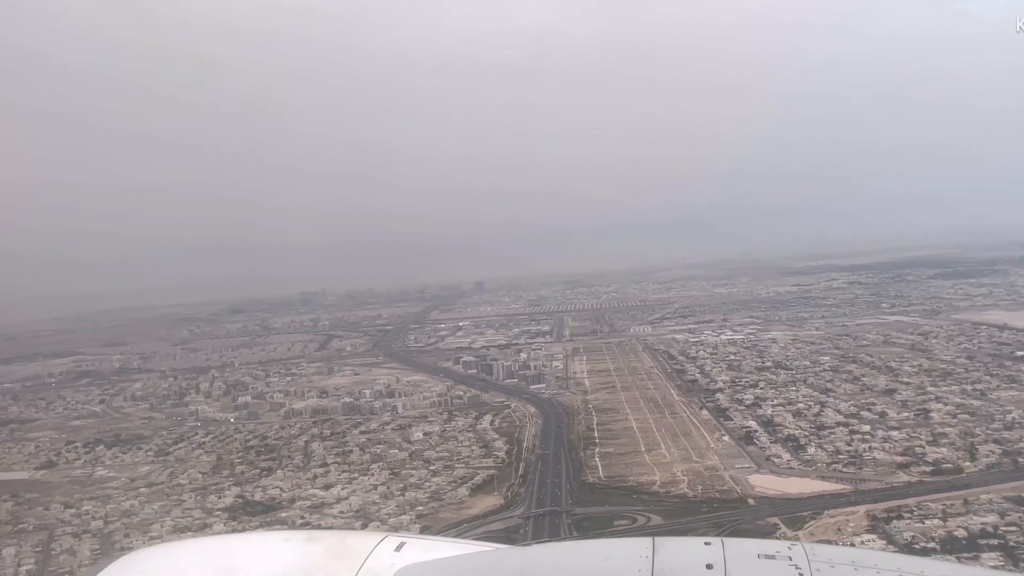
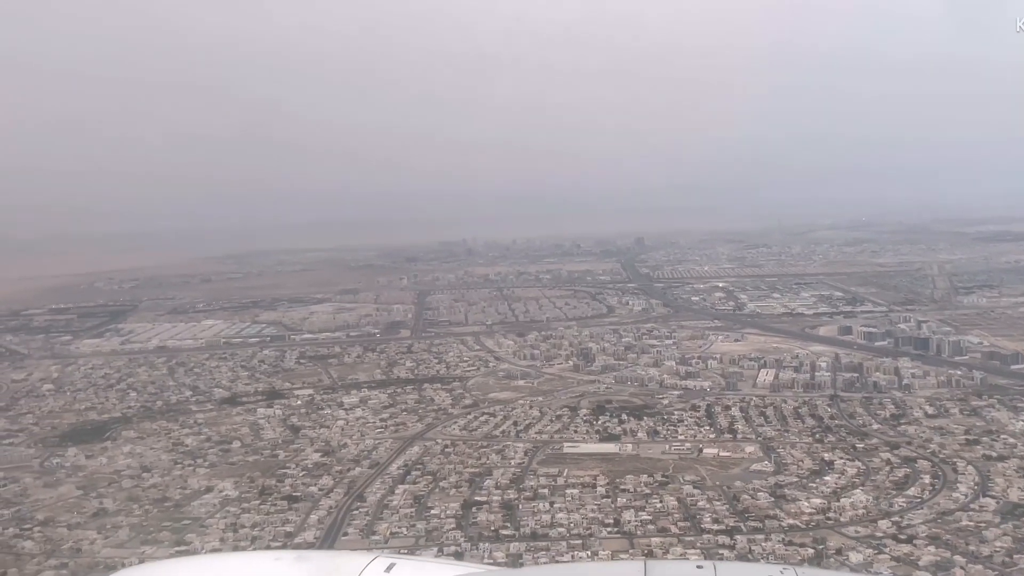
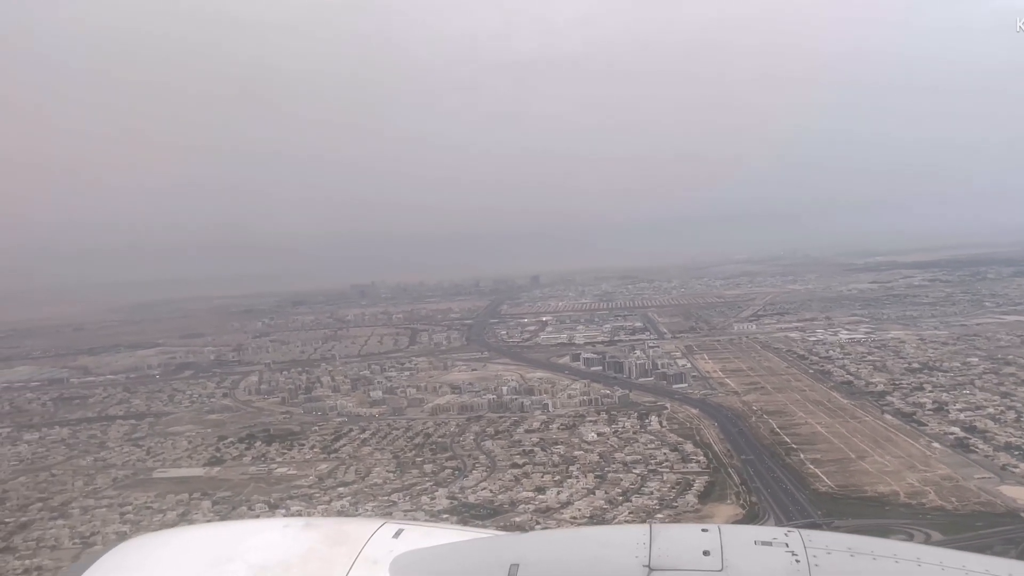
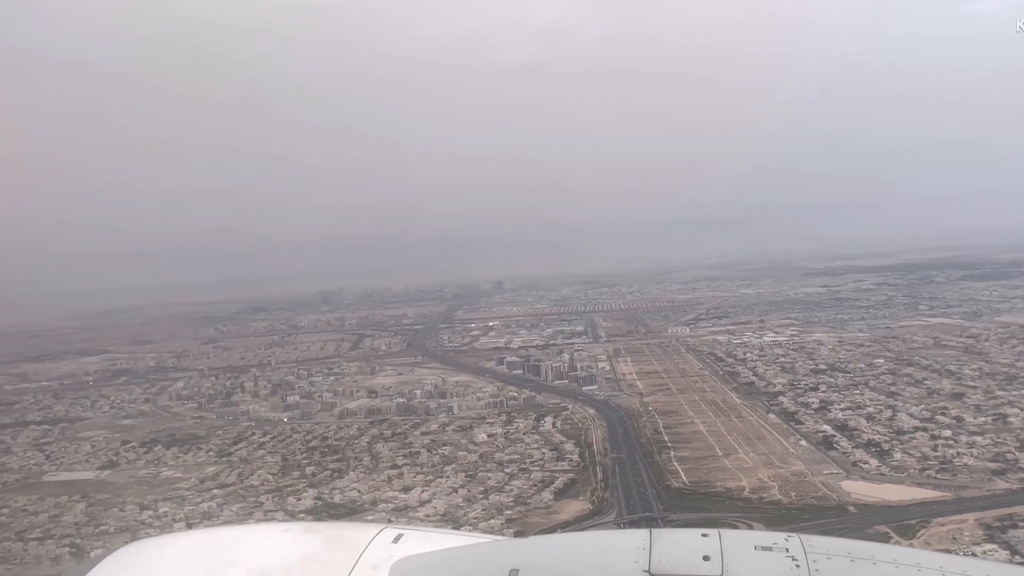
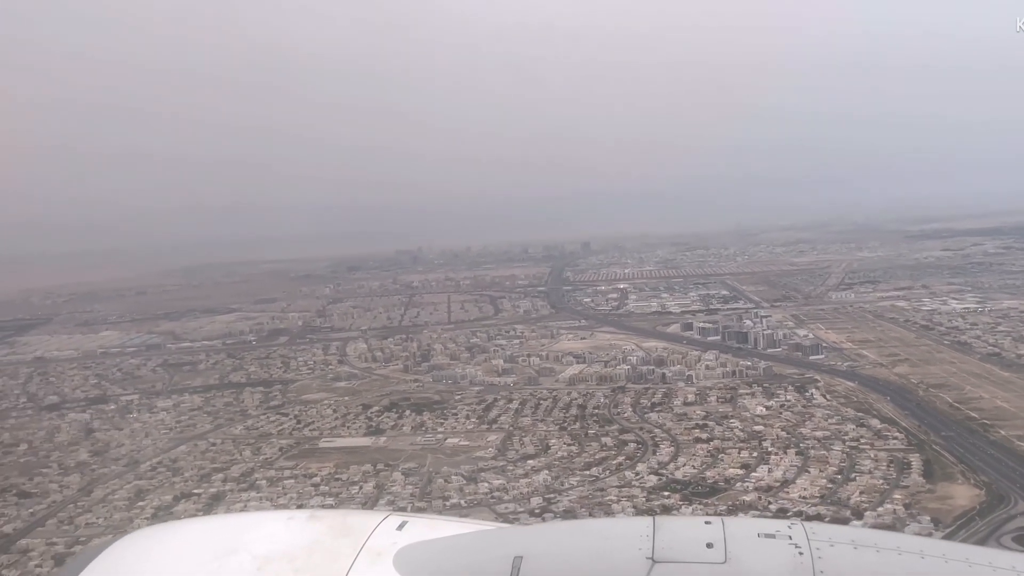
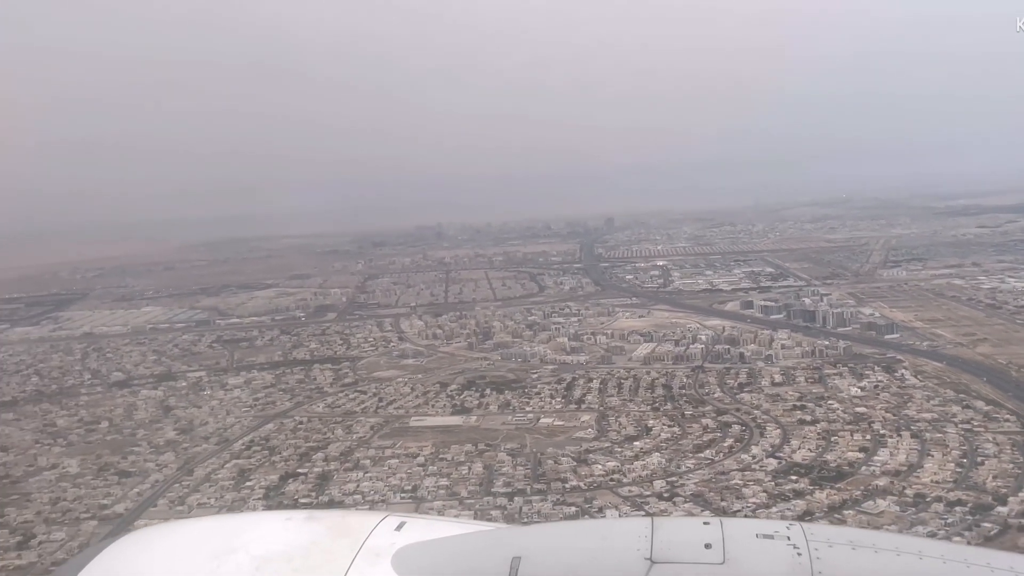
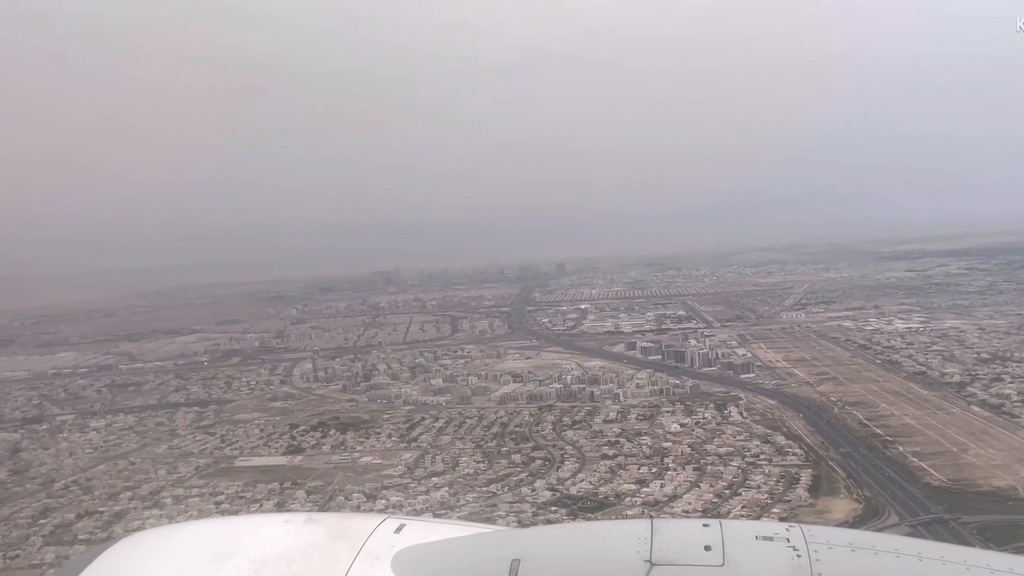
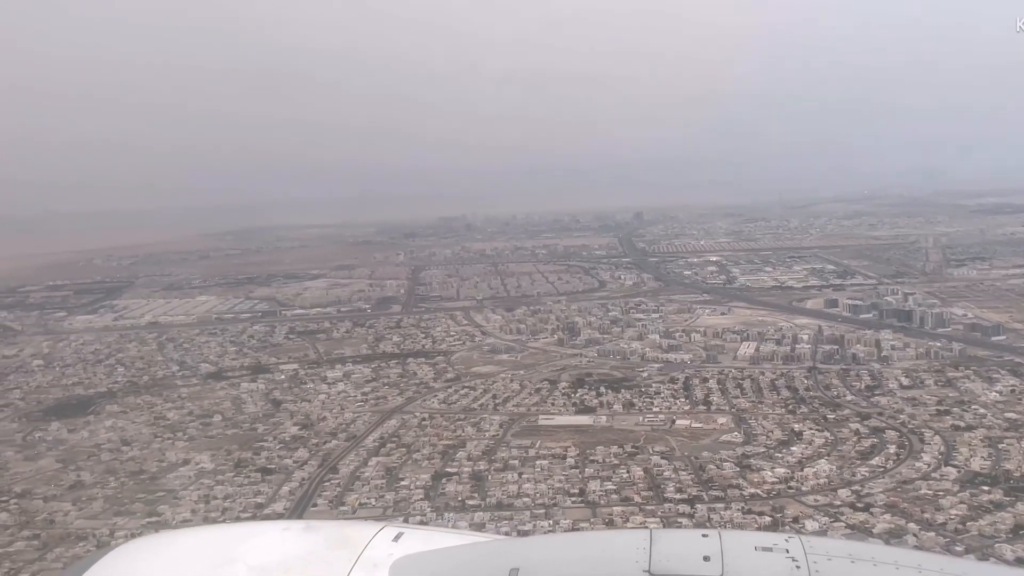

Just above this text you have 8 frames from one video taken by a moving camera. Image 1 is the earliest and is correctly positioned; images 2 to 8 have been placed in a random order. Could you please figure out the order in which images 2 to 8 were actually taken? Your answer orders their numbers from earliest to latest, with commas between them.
4, 3, 7, 5, 6, 8, 2
